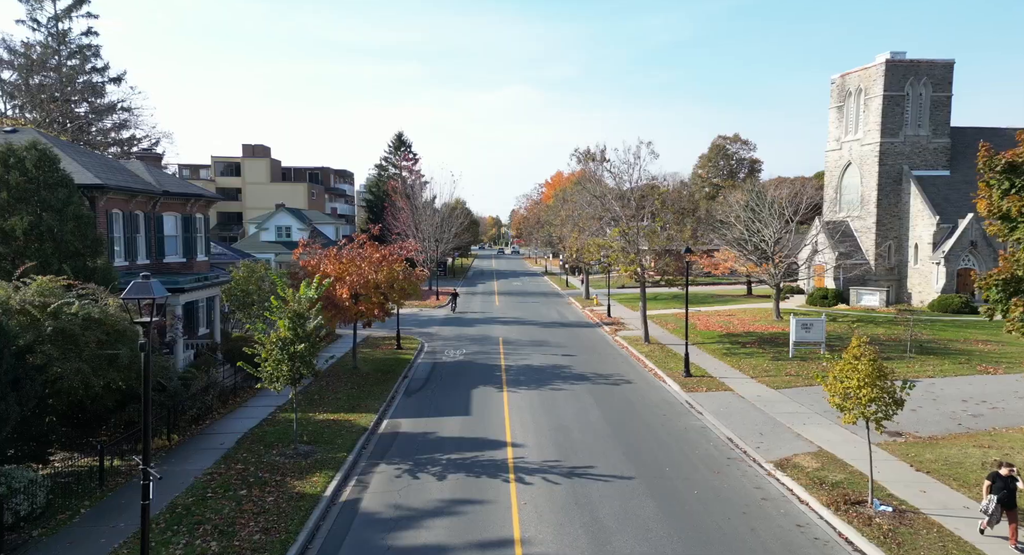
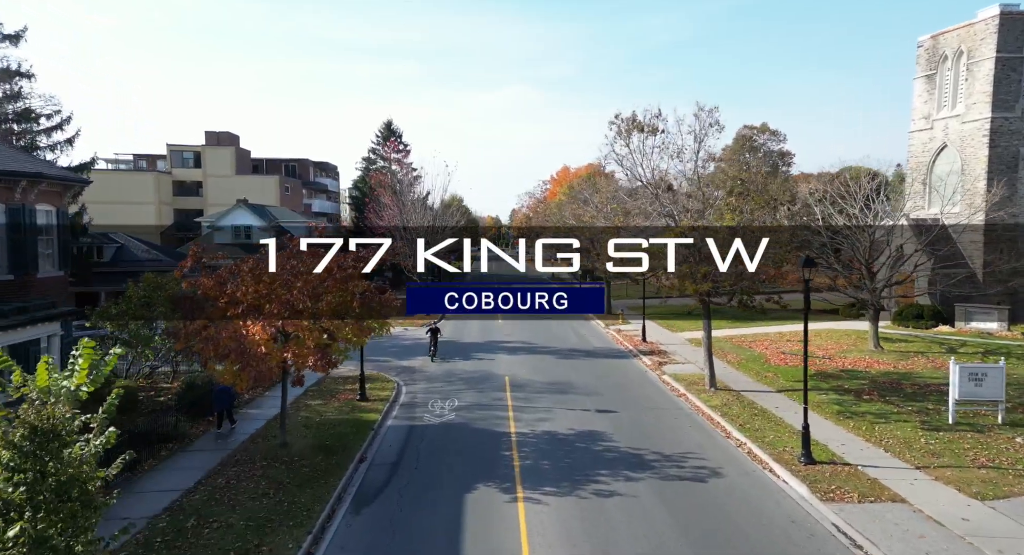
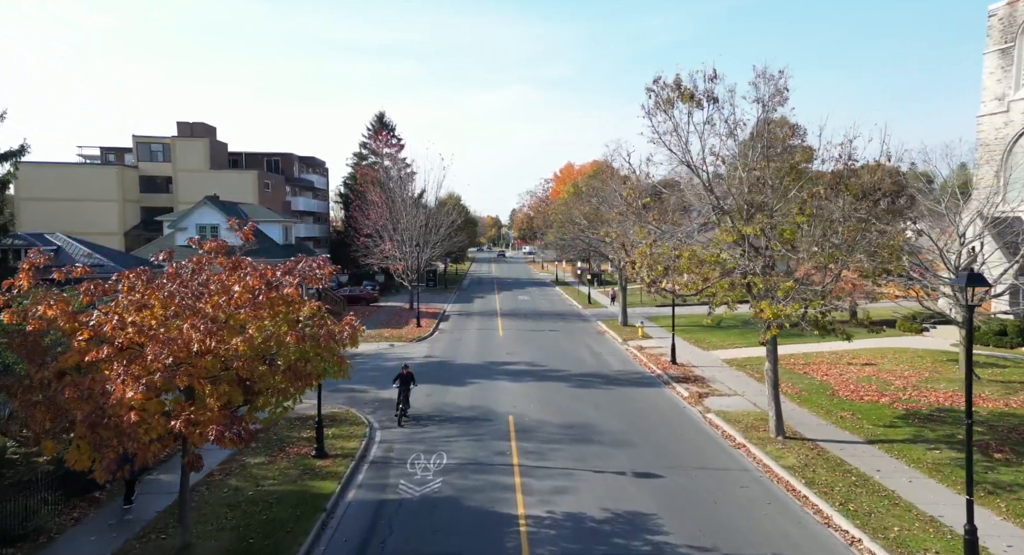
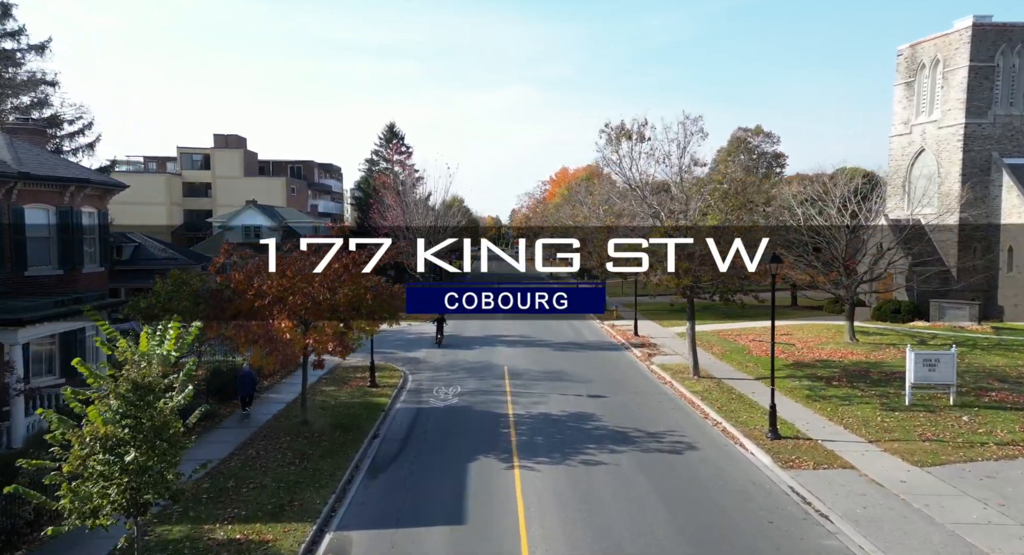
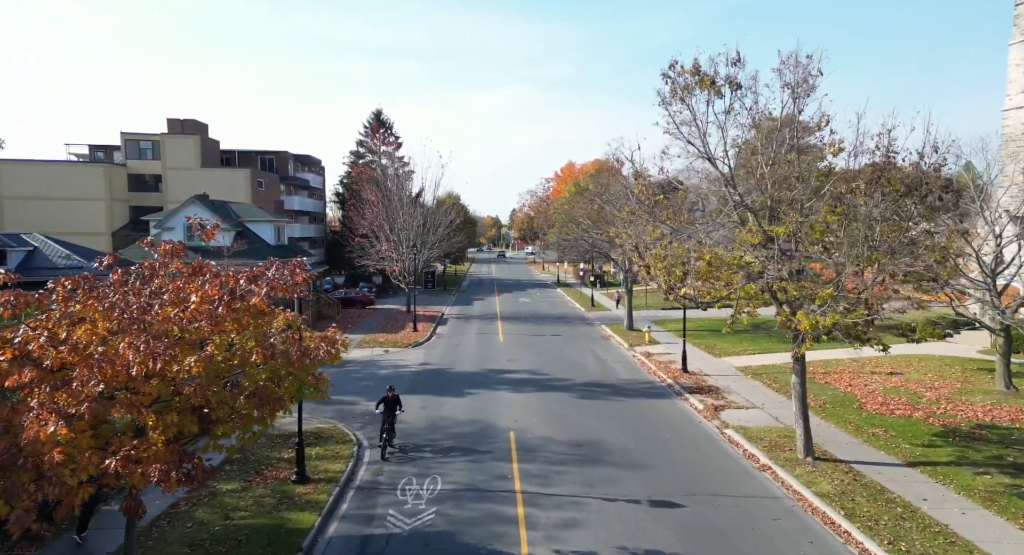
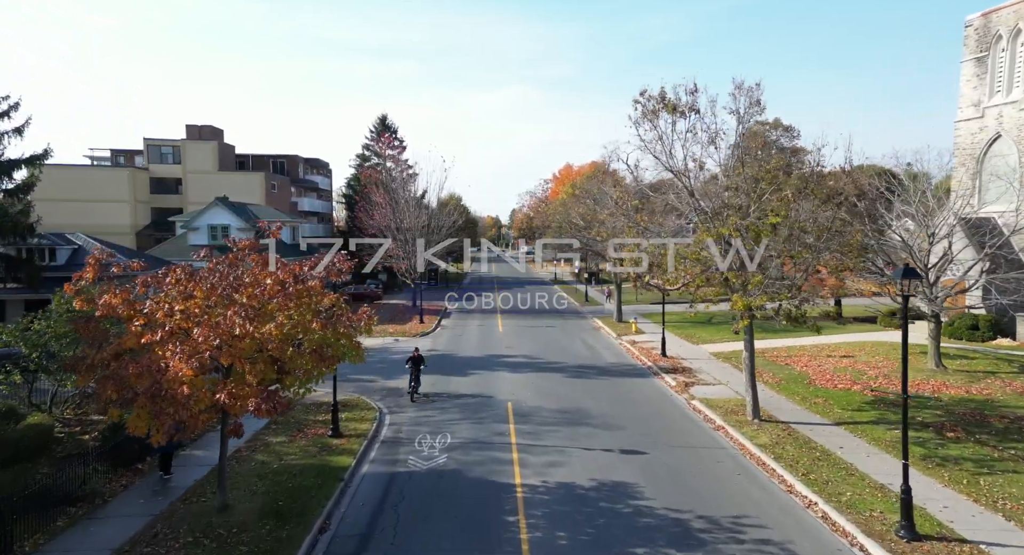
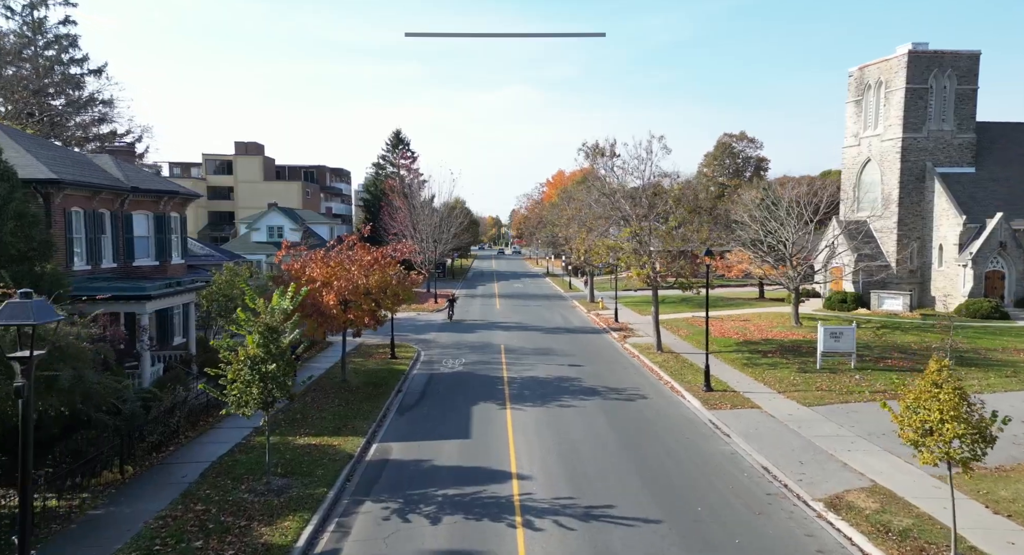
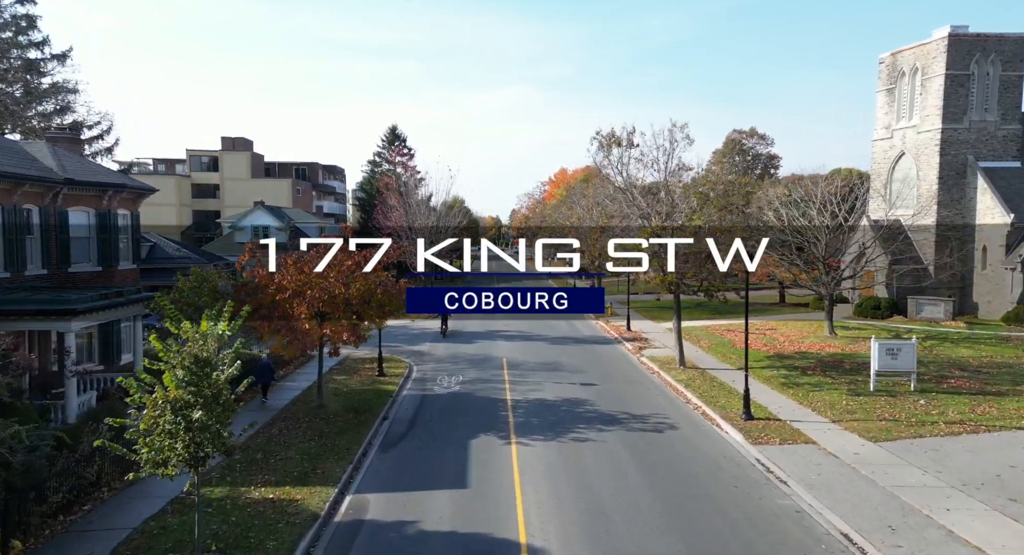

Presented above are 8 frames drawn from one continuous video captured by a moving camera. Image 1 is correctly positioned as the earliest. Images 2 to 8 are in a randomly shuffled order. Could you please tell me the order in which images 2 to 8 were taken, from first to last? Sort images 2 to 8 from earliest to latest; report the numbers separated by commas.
7, 8, 4, 2, 6, 3, 5
